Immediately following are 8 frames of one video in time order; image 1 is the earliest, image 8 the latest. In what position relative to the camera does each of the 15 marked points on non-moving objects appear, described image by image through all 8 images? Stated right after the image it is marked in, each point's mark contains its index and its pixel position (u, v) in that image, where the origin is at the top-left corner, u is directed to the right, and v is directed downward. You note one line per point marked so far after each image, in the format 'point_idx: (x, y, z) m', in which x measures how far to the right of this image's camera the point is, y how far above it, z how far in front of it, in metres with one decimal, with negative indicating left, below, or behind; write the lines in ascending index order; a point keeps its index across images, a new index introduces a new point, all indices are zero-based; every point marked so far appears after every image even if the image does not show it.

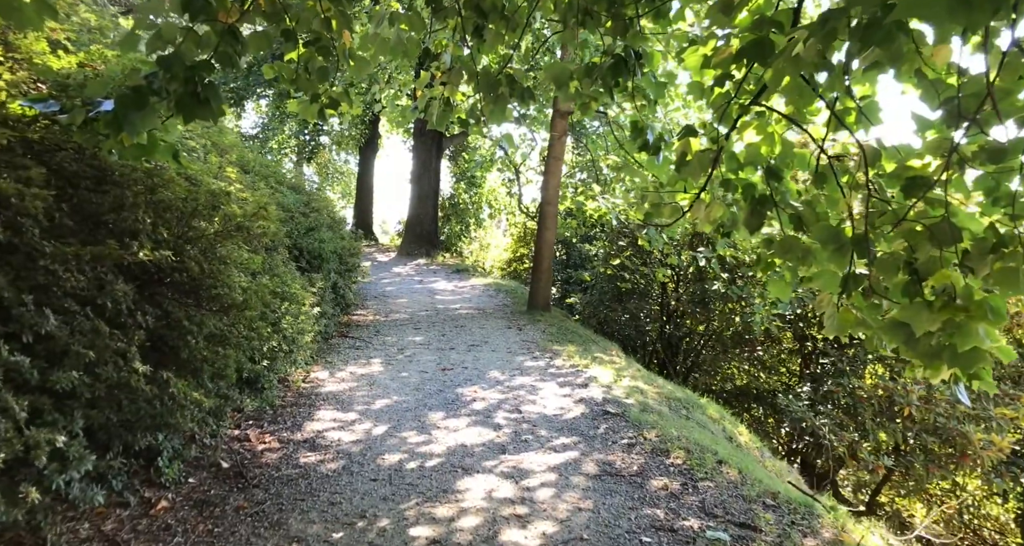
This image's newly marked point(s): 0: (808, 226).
0: (+1.3, +0.2, +3.0) m
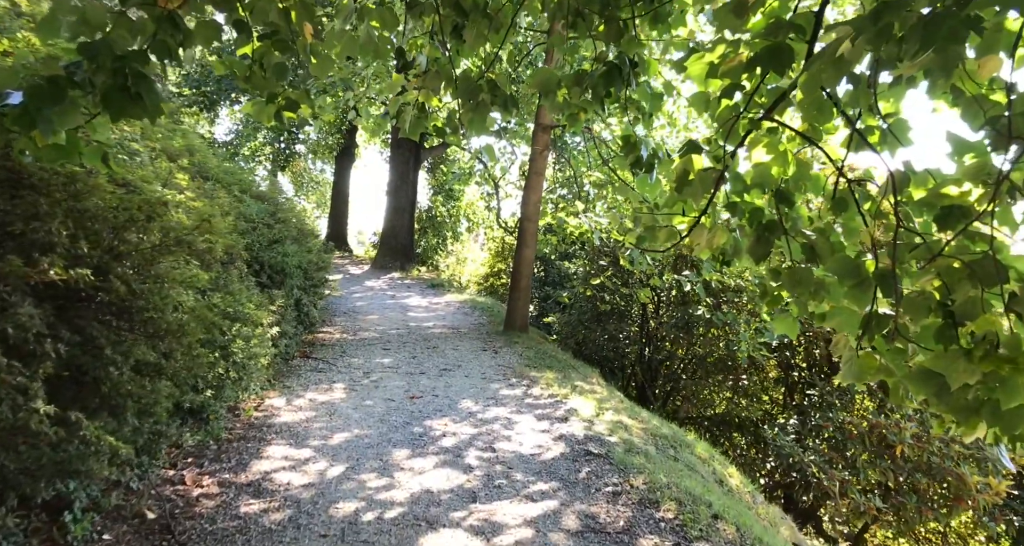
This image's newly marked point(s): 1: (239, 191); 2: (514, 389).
0: (+1.2, +0.1, +2.7) m
1: (-3.0, +0.9, +7.4) m
2: (0.0, -1.0, +5.7) m
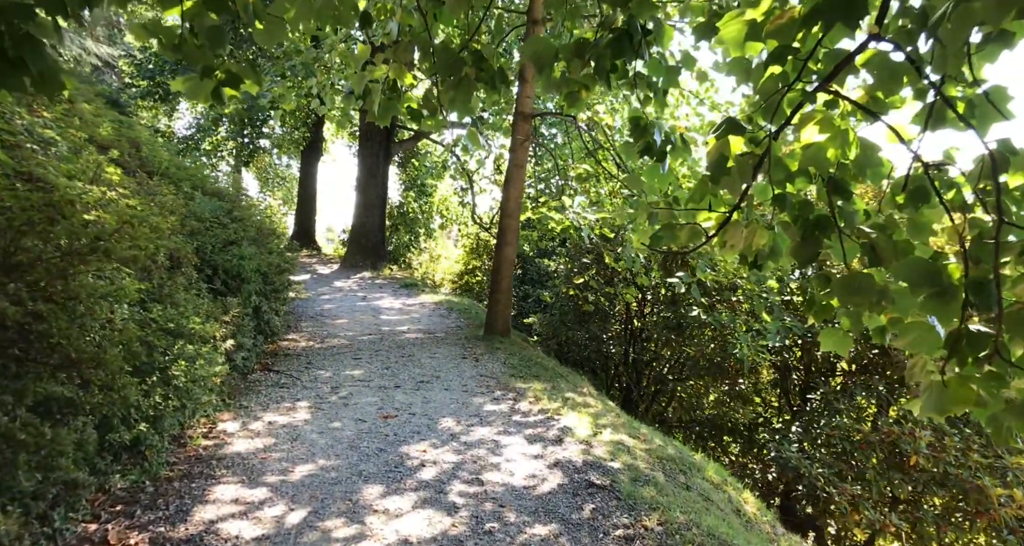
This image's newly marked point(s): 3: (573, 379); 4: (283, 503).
0: (+1.2, 0.0, +2.2) m
1: (-3.2, +0.8, +6.7) m
2: (-0.1, -1.0, +5.1) m
3: (+0.6, -1.0, +6.4) m
4: (-1.1, -1.1, +3.3) m
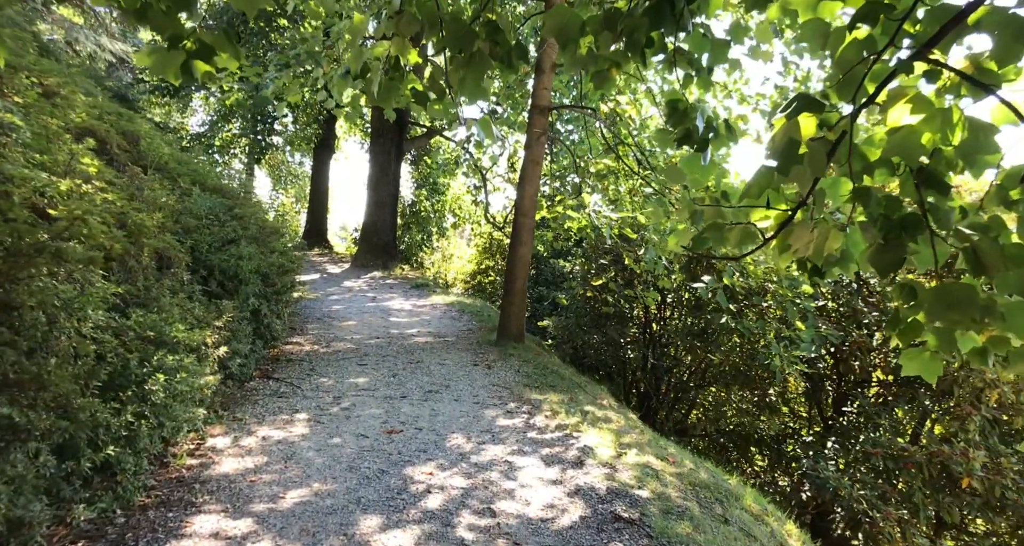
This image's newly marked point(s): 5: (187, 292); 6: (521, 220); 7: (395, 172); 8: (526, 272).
0: (+1.3, 0.0, +1.7) m
1: (-3.1, +0.8, +6.4) m
2: (0.0, -1.0, +4.7) m
3: (+0.7, -1.1, +6.0) m
4: (-1.1, -1.2, +2.9) m
5: (-2.1, -0.1, +4.4) m
6: (+0.1, +0.6, +7.6) m
7: (-2.5, +2.2, +14.4) m
8: (+0.2, 0.0, +7.7) m
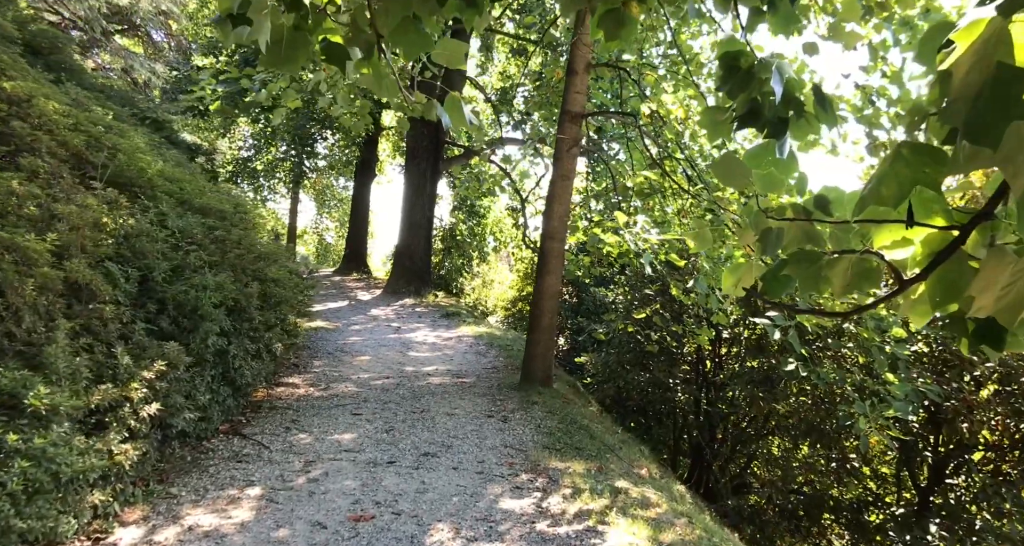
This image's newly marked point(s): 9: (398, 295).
0: (+1.1, -0.1, +0.6) m
1: (-2.9, +0.6, +5.6) m
2: (0.0, -1.3, +3.7) m
3: (+0.8, -1.3, +4.9) m
4: (-1.2, -1.3, +2.0) m
5: (-2.1, -0.3, +3.6) m
6: (+0.4, +0.3, +6.6) m
7: (-1.7, +1.6, +13.6) m
8: (+0.4, -0.3, +6.6) m
9: (-2.4, -0.5, +13.8) m
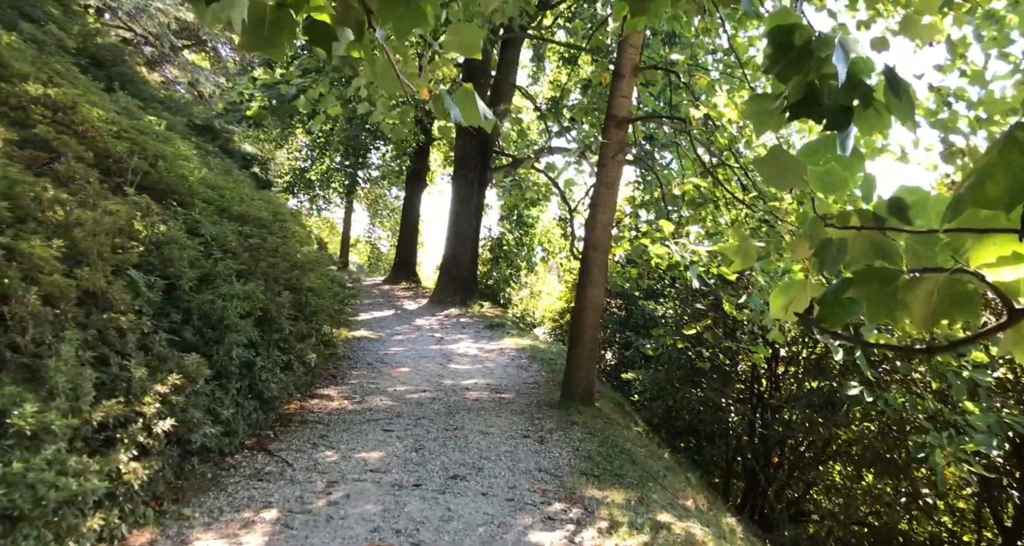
0: (+1.0, -0.1, +0.3) m
1: (-2.5, +0.5, +5.6) m
2: (+0.2, -1.3, +3.4) m
3: (+1.1, -1.4, +4.6) m
4: (-1.1, -1.3, +1.8) m
5: (-1.9, -0.4, +3.5) m
6: (+0.8, +0.2, +6.2) m
7: (-0.7, +1.4, +13.4) m
8: (+0.8, -0.4, +6.3) m
9: (-1.4, -0.7, +13.7) m
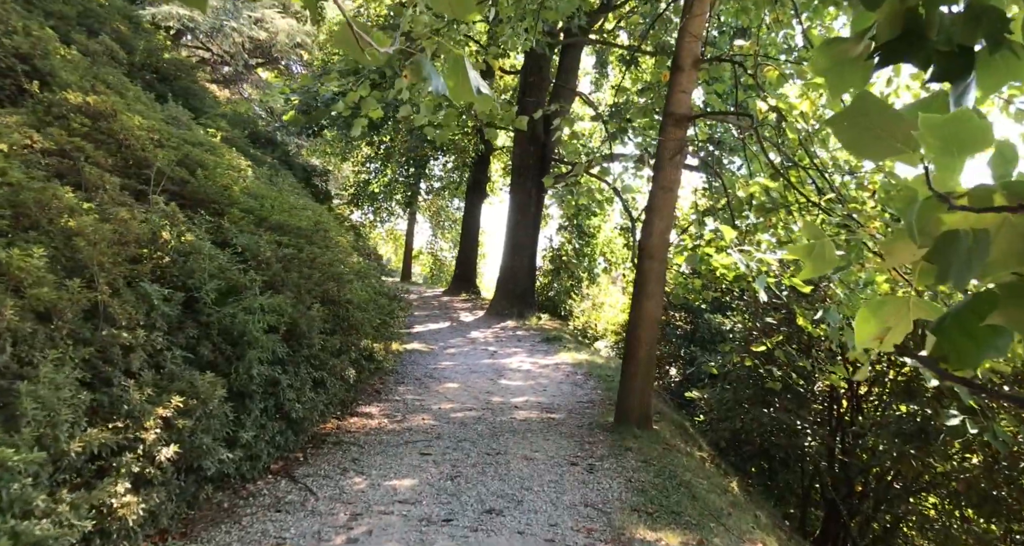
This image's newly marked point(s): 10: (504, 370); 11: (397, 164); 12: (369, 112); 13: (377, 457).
0: (+0.9, -0.1, -0.2) m
1: (-2.2, +0.4, +5.4) m
2: (+0.4, -1.4, +2.9) m
3: (+1.4, -1.5, +4.0) m
4: (-1.1, -1.4, +1.4) m
5: (-1.8, -0.4, +3.2) m
6: (+1.2, +0.1, +5.7) m
7: (+0.4, +1.2, +13.0) m
8: (+1.2, -0.5, +5.8) m
9: (-0.2, -0.9, +13.3) m
10: (-0.1, -1.3, +8.7) m
11: (-3.1, +2.8, +17.2) m
12: (-1.2, +1.3, +5.4) m
13: (-1.0, -1.3, +4.7) m
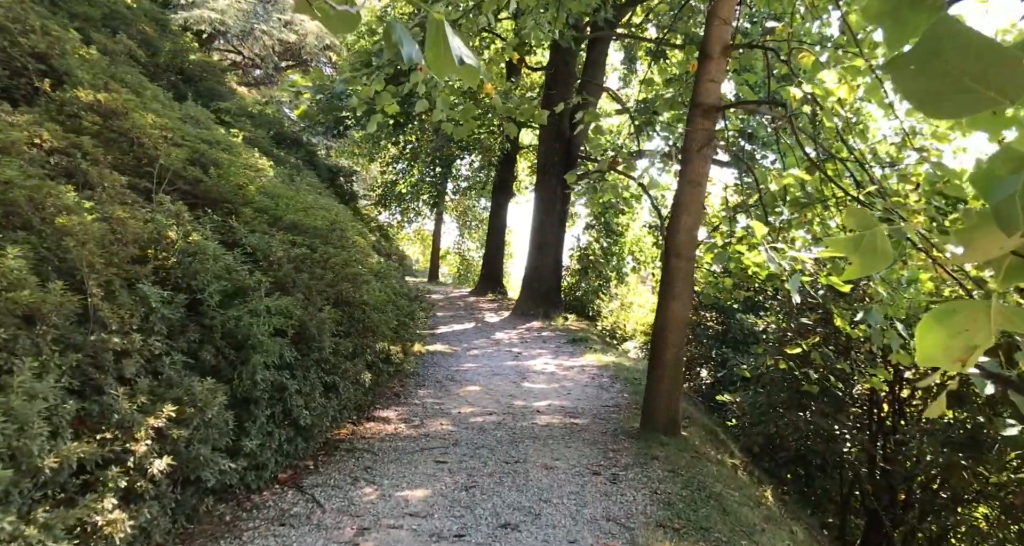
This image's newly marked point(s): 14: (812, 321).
0: (+0.8, -0.1, -0.5) m
1: (-2.0, +0.4, +5.3) m
2: (+0.4, -1.4, +2.7) m
3: (+1.4, -1.5, +3.7) m
4: (-1.1, -1.4, +1.3) m
5: (-1.7, -0.5, +3.1) m
6: (+1.3, +0.1, +5.5) m
7: (+0.9, +1.2, +12.8) m
8: (+1.4, -0.5, +5.5) m
9: (+0.3, -0.9, +13.1) m
10: (+0.2, -1.3, +8.5) m
11: (-2.5, +2.8, +17.1) m
12: (-1.0, +1.3, +5.2) m
13: (-0.8, -1.3, +4.5) m
14: (+2.8, -0.5, +6.4) m
